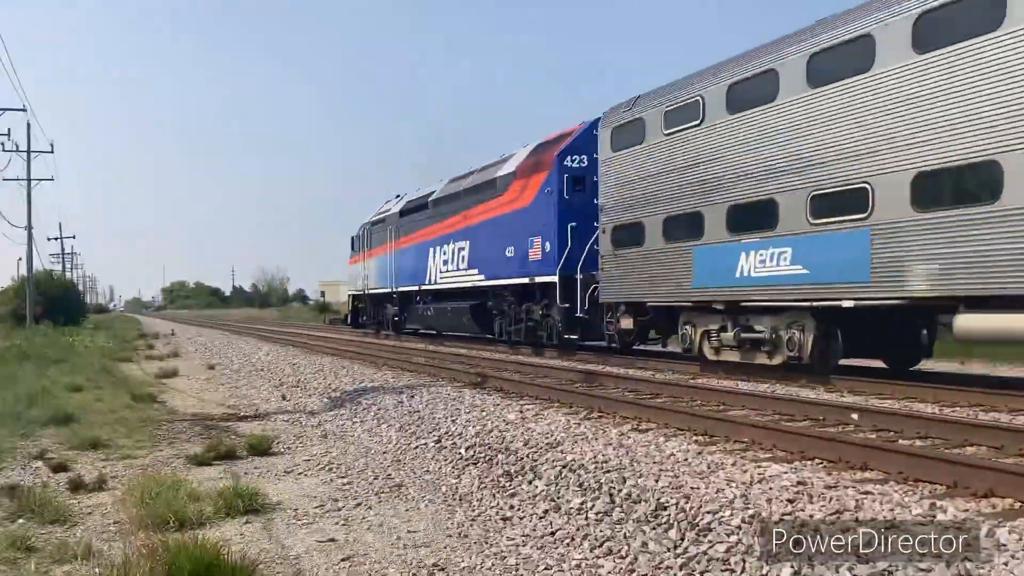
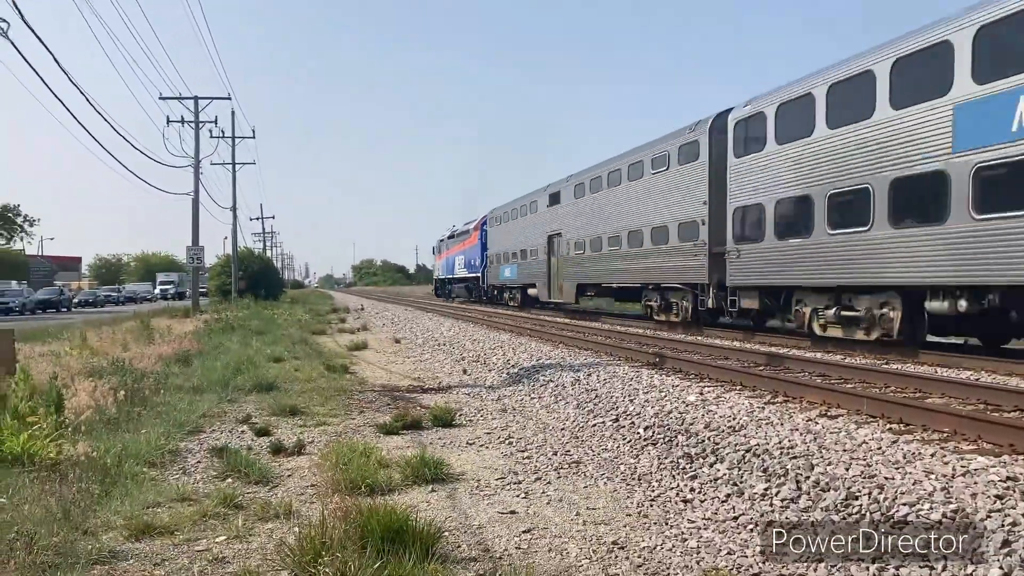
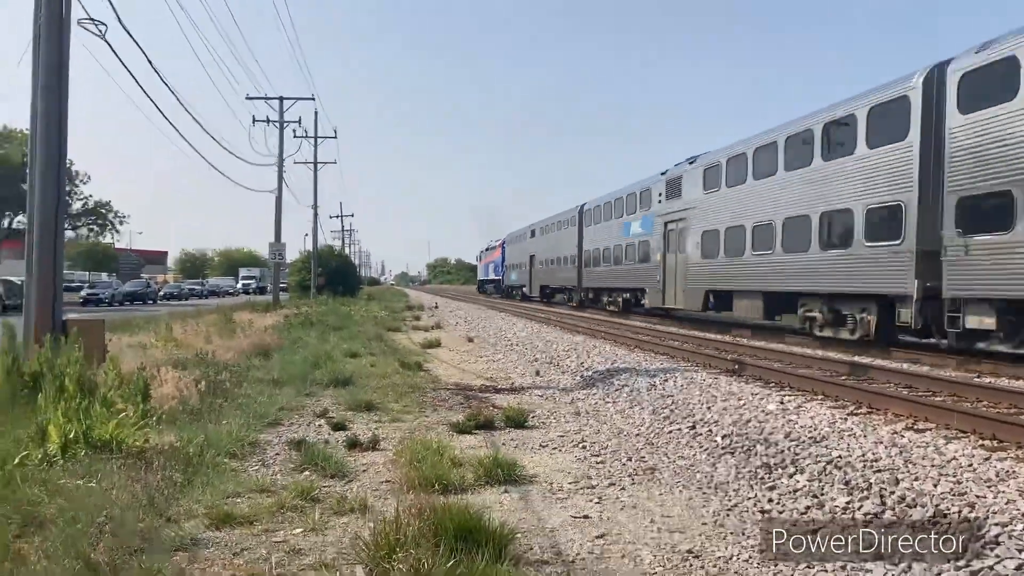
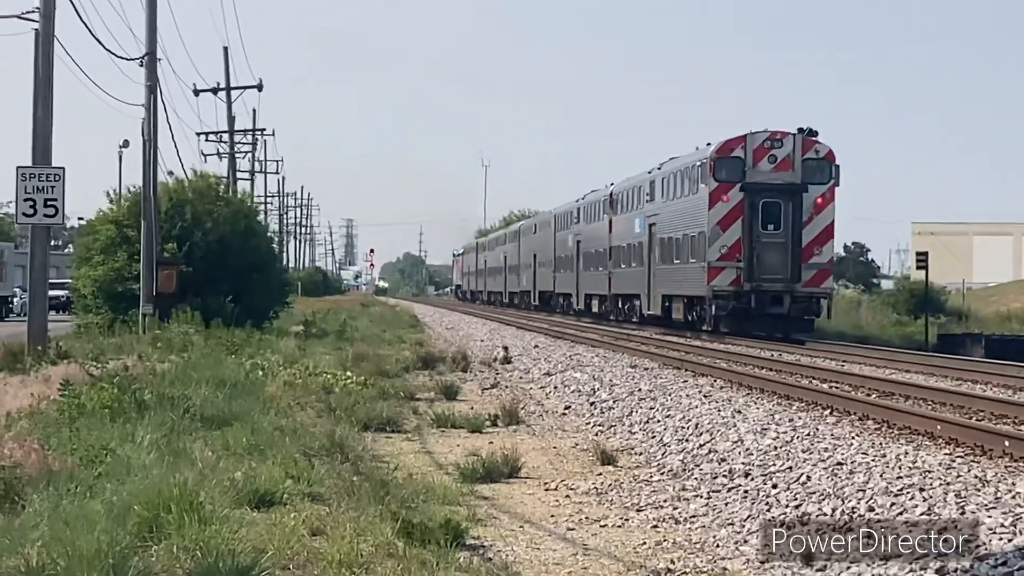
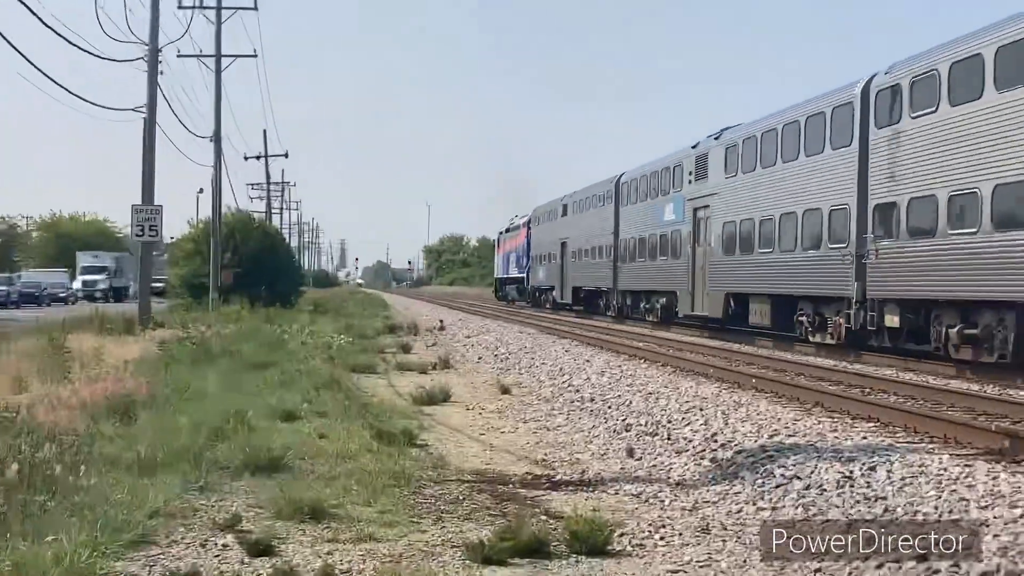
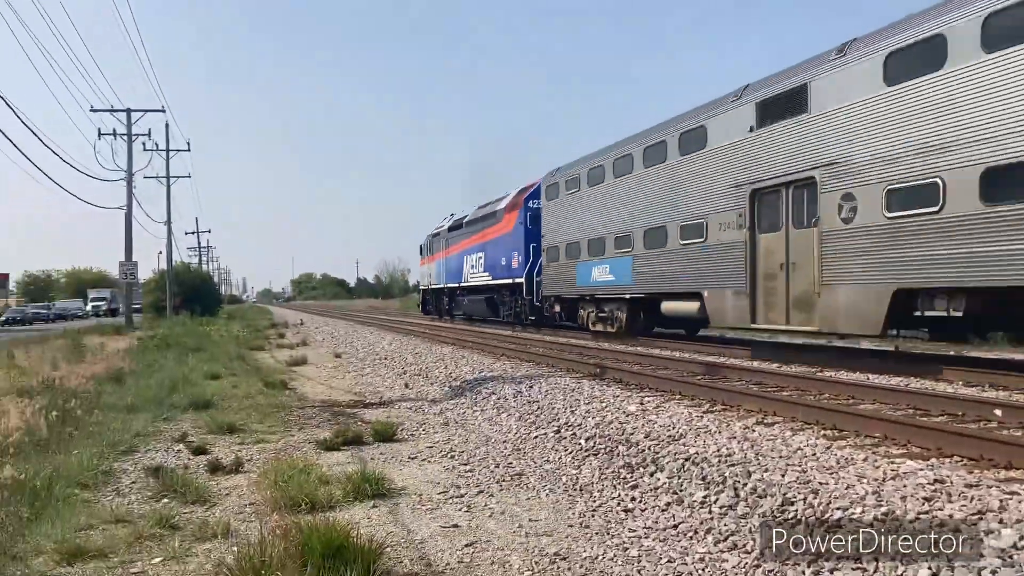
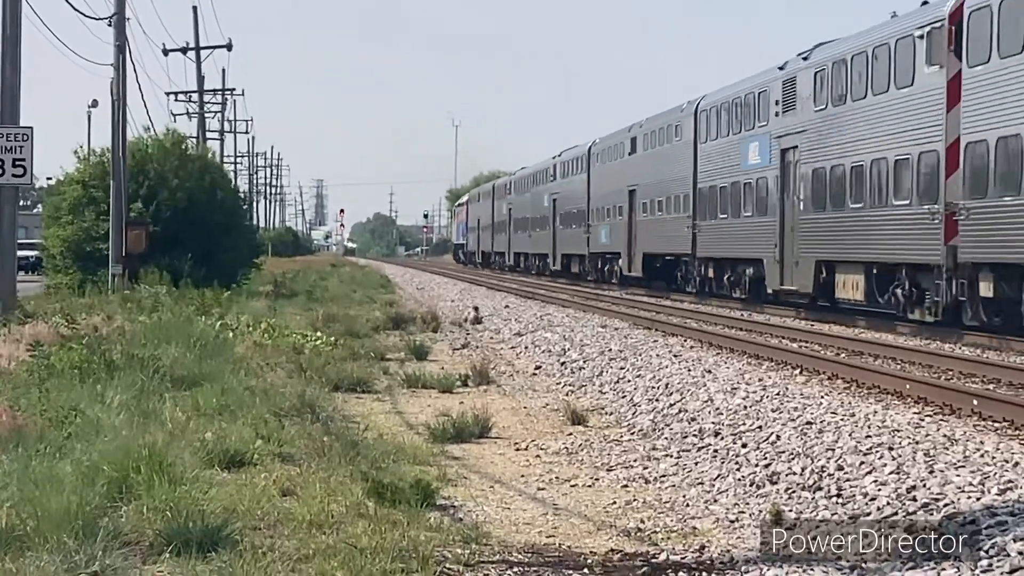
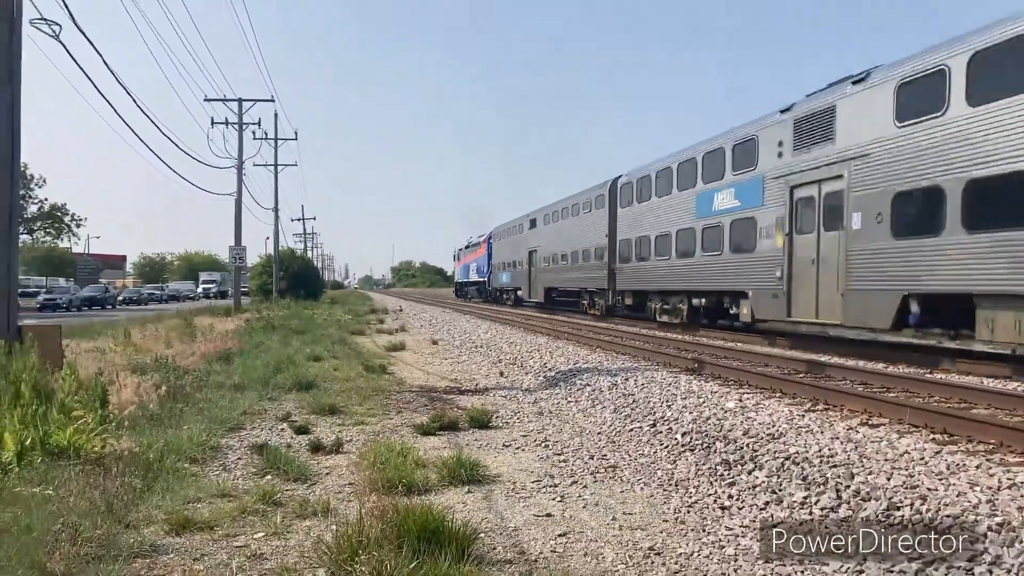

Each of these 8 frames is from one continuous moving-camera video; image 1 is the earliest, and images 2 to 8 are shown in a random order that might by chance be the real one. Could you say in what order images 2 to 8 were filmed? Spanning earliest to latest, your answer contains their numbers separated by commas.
6, 2, 8, 3, 5, 7, 4
